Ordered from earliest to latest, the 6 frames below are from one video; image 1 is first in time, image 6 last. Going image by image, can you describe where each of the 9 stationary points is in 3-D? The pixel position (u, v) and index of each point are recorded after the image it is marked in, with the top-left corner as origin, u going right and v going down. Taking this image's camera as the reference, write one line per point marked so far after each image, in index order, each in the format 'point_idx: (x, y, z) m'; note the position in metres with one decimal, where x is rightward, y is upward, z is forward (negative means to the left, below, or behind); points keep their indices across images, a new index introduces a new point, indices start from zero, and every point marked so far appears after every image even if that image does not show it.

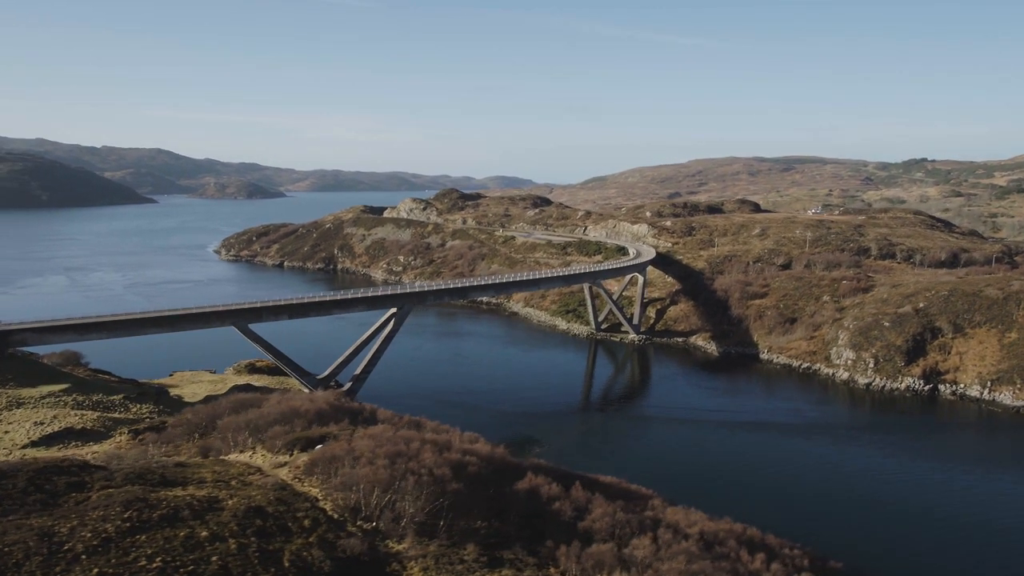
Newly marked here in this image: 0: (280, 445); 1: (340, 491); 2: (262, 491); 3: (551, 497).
0: (-5.2, -3.5, +14.2) m
1: (-3.2, -3.8, +11.7) m
2: (-4.7, -3.8, +11.8) m
3: (+0.7, -4.3, +12.8) m
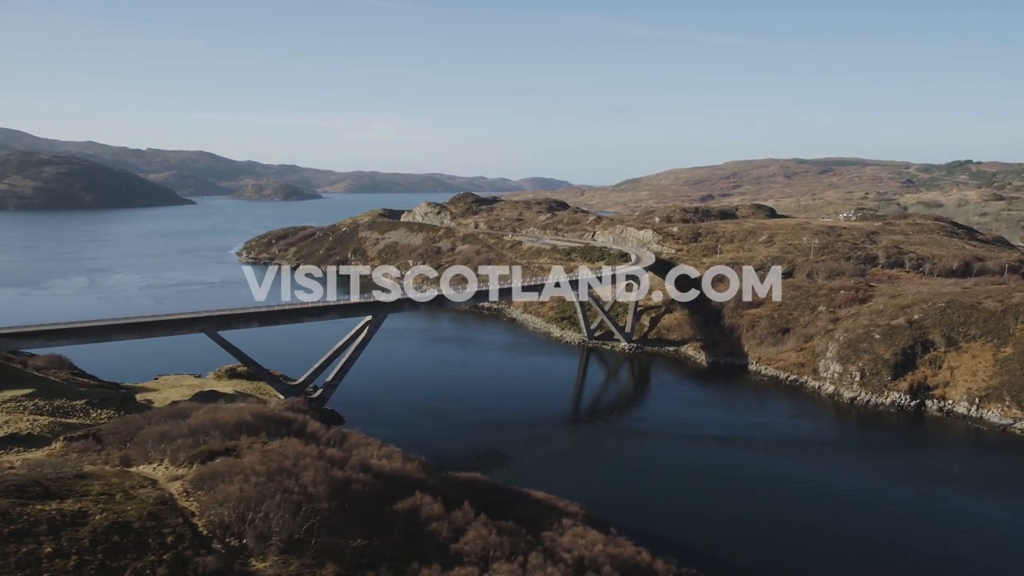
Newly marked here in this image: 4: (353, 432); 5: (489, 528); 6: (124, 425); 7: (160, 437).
0: (-7.6, -3.9, +14.5) m
1: (-5.6, -4.1, +11.9) m
2: (-7.1, -4.1, +12.0) m
3: (-1.7, -4.7, +12.8) m
4: (-4.7, -4.2, +18.2) m
5: (-0.5, -4.8, +12.7) m
6: (-11.4, -4.0, +18.5) m
7: (-9.0, -3.8, +16.0) m
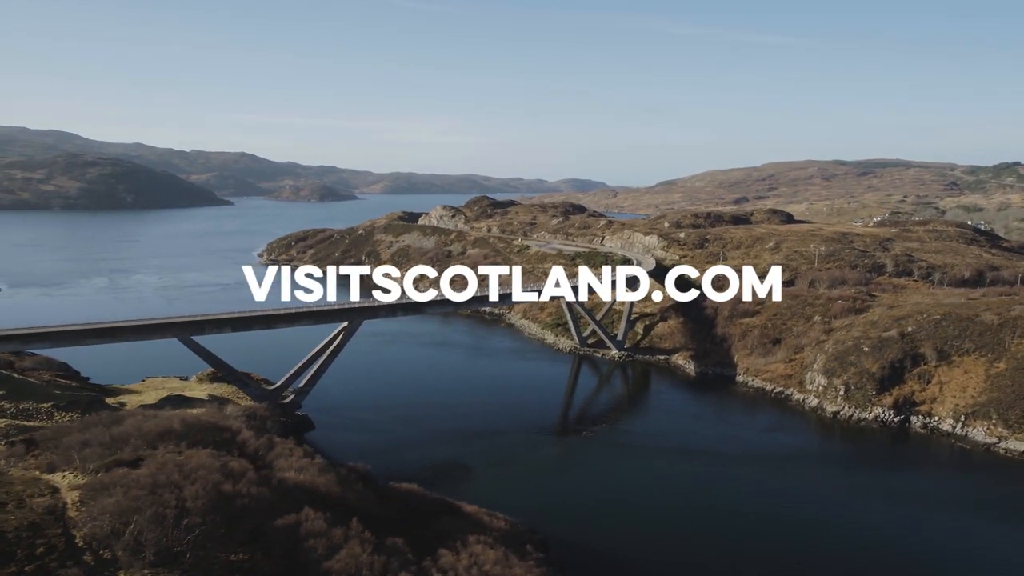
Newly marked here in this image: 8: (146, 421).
0: (-9.9, -4.2, +14.8) m
1: (-8.1, -4.5, +12.1) m
2: (-9.5, -4.4, +12.4) m
3: (-4.1, -5.0, +12.9) m
4: (-6.8, -4.6, +18.4) m
5: (-2.9, -5.2, +12.7) m
6: (-13.6, -4.3, +19.0) m
7: (-11.3, -4.1, +16.5) m
8: (-10.8, -3.9, +18.6) m
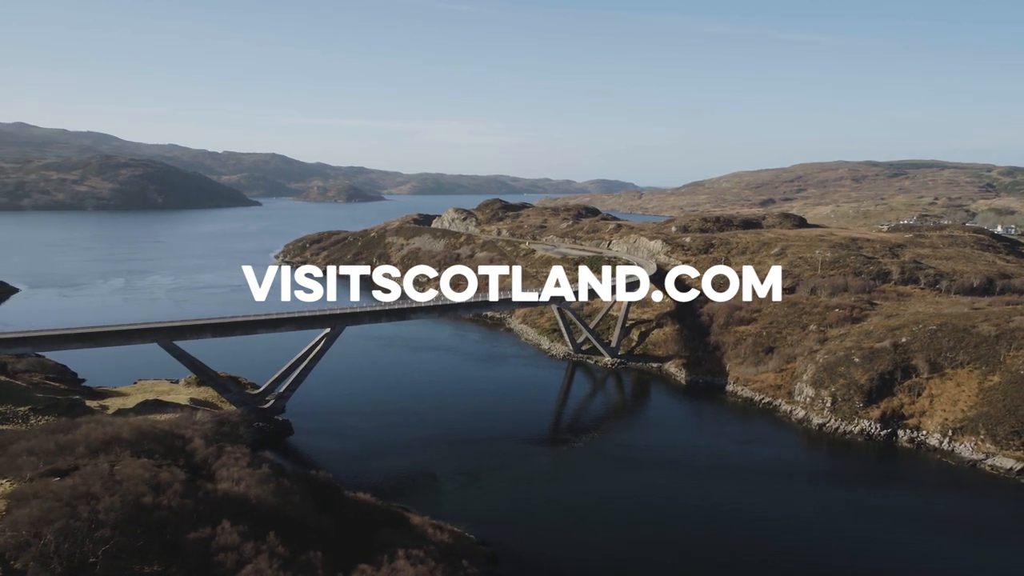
0: (-11.6, -4.5, +15.1) m
1: (-9.9, -4.8, +12.4) m
2: (-11.4, -4.7, +12.7) m
3: (-5.9, -5.3, +13.0) m
4: (-8.5, -4.9, +18.6) m
5: (-4.7, -5.5, +12.8) m
6: (-15.2, -4.6, +19.4) m
7: (-12.9, -4.4, +16.8) m
8: (-12.4, -4.2, +19.0) m
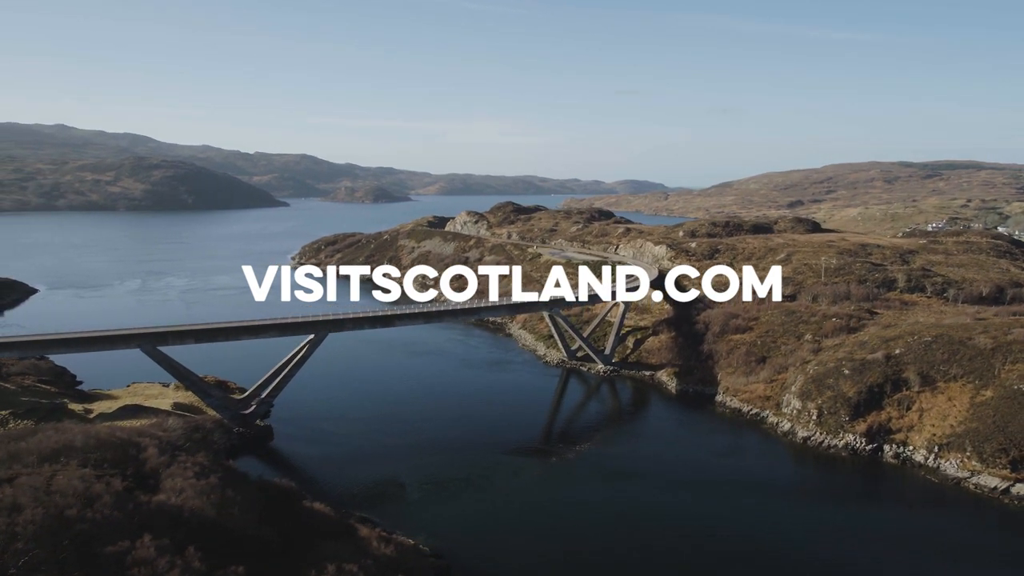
0: (-13.3, -4.8, +15.5) m
1: (-11.8, -5.1, +12.7) m
2: (-13.2, -5.1, +13.1) m
3: (-7.7, -5.7, +13.2) m
4: (-10.1, -5.3, +18.9) m
5: (-6.6, -5.9, +12.9) m
6: (-16.7, -4.9, +20.0) m
7: (-14.6, -4.7, +17.3) m
8: (-14.0, -4.6, +19.4) m
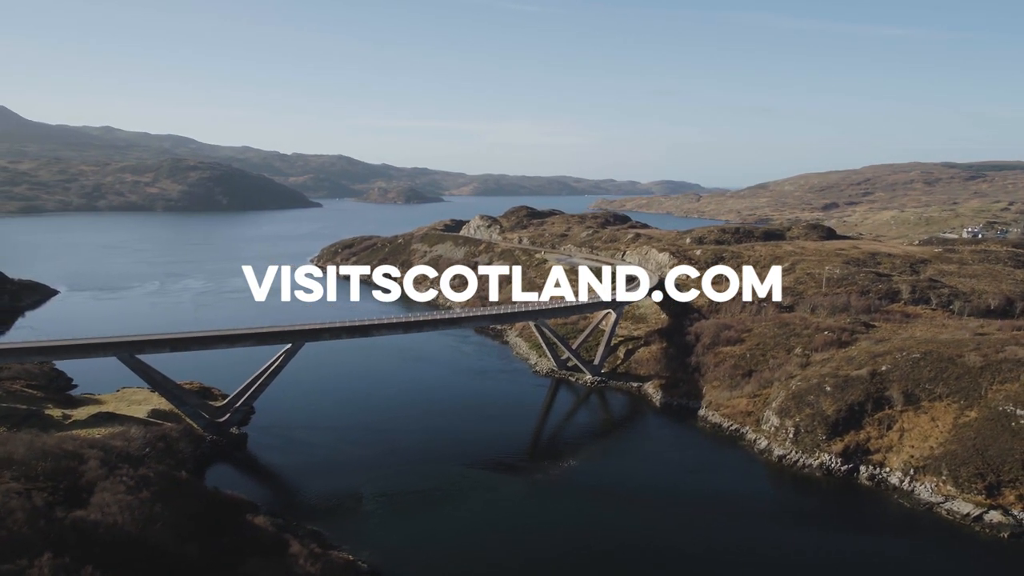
0: (-15.6, -5.3, +16.1) m
1: (-14.2, -5.6, +13.2) m
2: (-15.6, -5.6, +13.7) m
3: (-10.2, -6.2, +13.5) m
4: (-12.2, -5.8, +19.4) m
5: (-9.0, -6.5, +13.2) m
6: (-18.8, -5.4, +20.7) m
7: (-16.8, -5.2, +17.9) m
8: (-16.2, -5.1, +20.0) m
